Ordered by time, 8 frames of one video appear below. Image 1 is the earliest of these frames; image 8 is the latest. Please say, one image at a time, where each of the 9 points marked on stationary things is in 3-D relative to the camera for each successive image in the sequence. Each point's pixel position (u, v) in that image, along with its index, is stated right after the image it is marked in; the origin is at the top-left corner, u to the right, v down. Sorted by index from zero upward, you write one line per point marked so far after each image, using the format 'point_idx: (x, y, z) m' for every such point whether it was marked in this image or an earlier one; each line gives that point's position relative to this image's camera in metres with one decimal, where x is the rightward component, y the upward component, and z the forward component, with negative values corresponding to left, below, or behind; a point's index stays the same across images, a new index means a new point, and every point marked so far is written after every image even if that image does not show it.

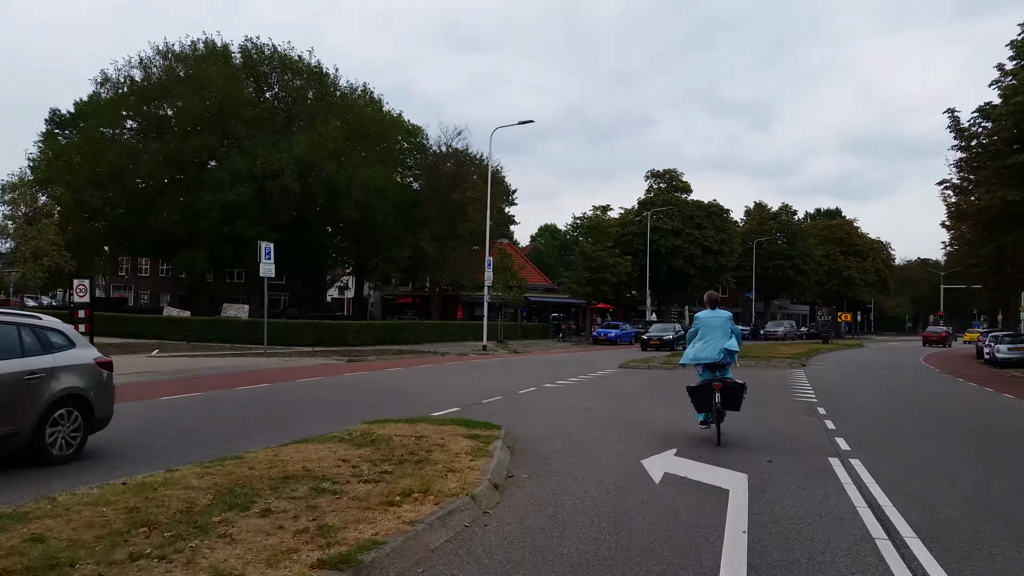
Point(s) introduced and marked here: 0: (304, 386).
0: (-4.2, -1.9, +16.5) m
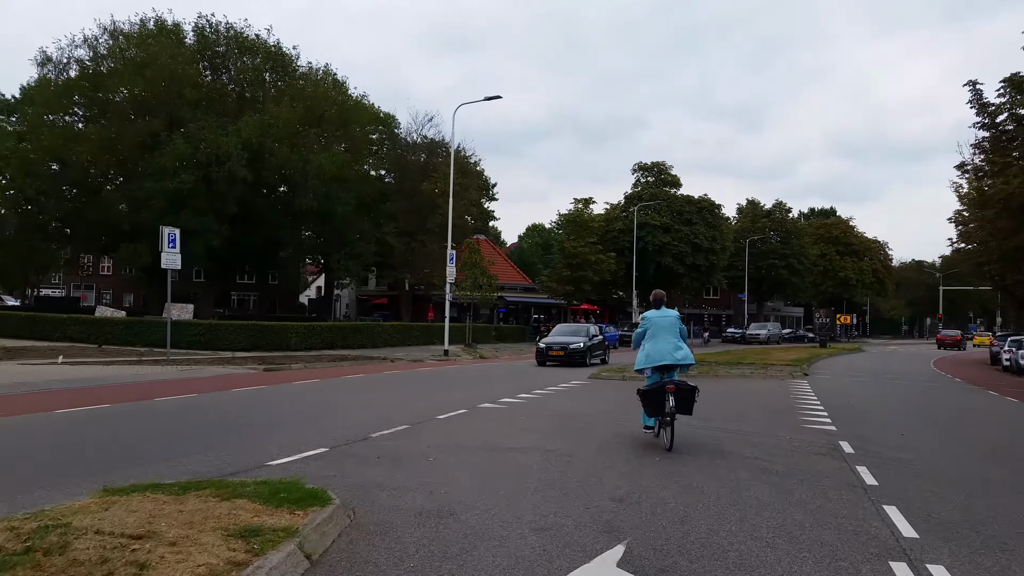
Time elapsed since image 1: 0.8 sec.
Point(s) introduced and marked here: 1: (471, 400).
0: (-5.2, -1.8, +13.0) m
1: (-0.7, -1.8, +13.3) m
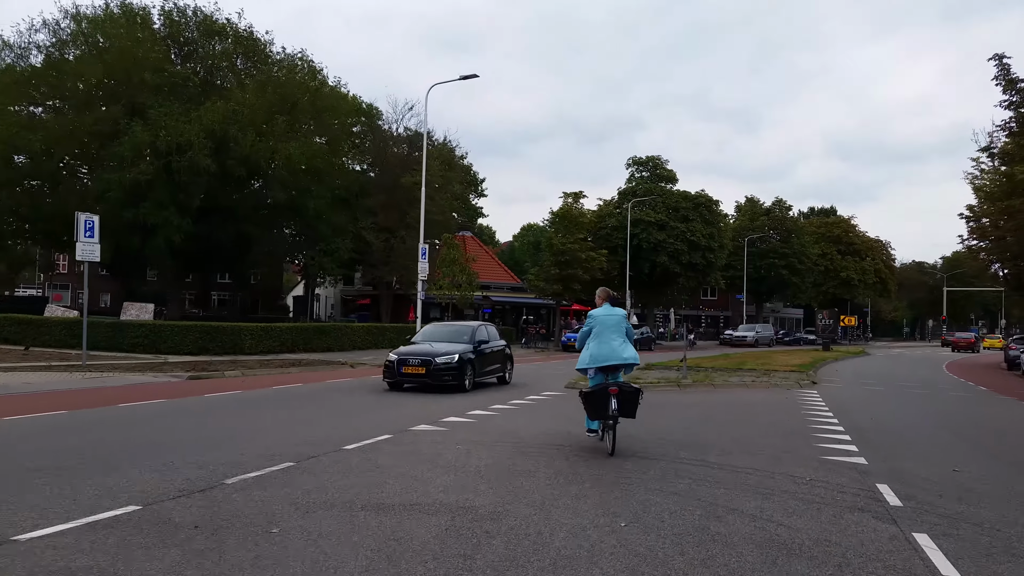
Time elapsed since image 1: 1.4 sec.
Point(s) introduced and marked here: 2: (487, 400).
0: (-5.9, -1.7, +10.6) m
1: (-1.3, -1.7, +10.9) m
2: (-0.5, -1.9, +14.6) m
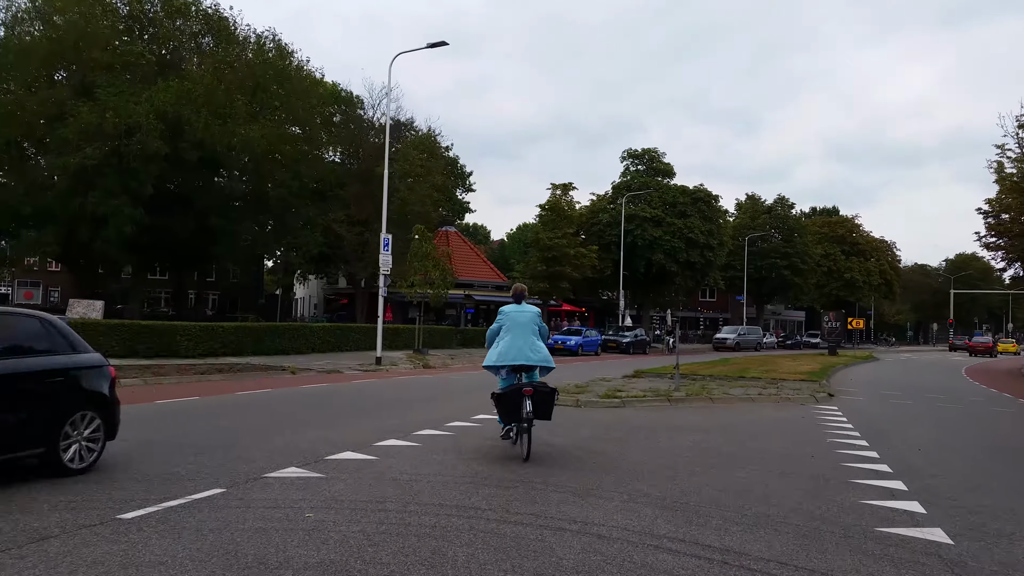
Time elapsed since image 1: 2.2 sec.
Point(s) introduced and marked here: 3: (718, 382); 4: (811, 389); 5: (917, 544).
0: (-6.6, -1.5, +7.8) m
1: (-2.0, -1.5, +8.1) m
2: (-1.2, -1.8, +11.8) m
3: (+4.0, -1.9, +16.3) m
4: (+5.8, -2.0, +16.0) m
5: (+2.4, -1.5, +4.9) m
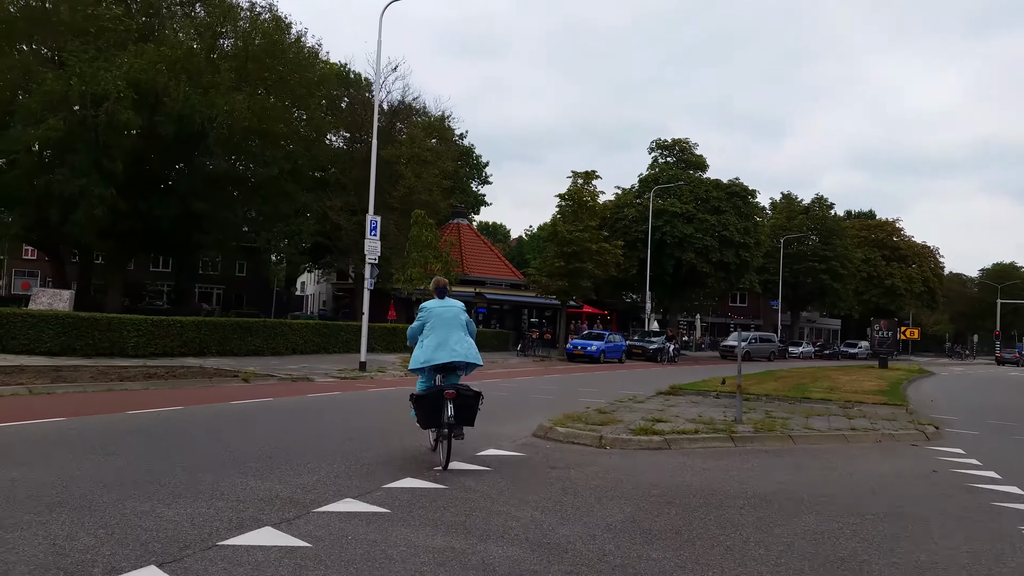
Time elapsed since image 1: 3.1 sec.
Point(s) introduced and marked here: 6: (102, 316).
0: (-6.7, -1.2, +4.3) m
1: (-2.2, -1.3, +4.5) m
2: (-1.2, -1.6, +8.2) m
3: (+4.1, -1.8, +12.6) m
4: (+5.8, -1.9, +12.3) m
5: (+2.1, -1.4, +1.2) m
6: (-8.9, -0.6, +18.2) m
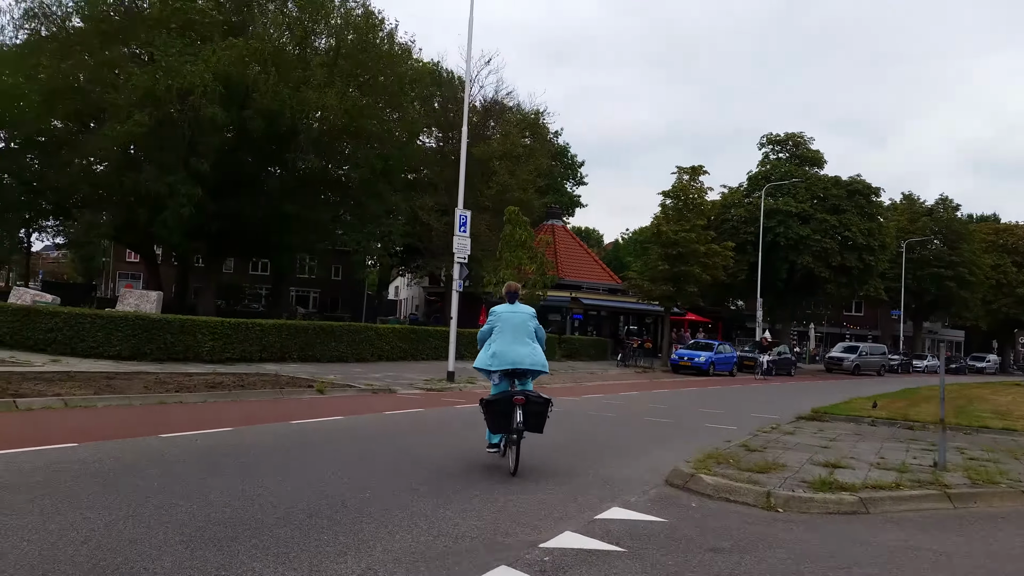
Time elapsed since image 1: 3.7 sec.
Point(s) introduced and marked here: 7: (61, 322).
0: (-6.2, -1.1, +3.0) m
1: (-1.6, -1.3, +2.7) m
2: (-0.3, -1.6, +6.2) m
3: (+5.5, -1.8, +10.0) m
4: (+7.1, -2.0, +9.5) m
5: (+2.3, -1.3, -1.1) m
6: (-6.9, -0.6, +17.0) m
7: (-8.7, -0.7, +16.1) m
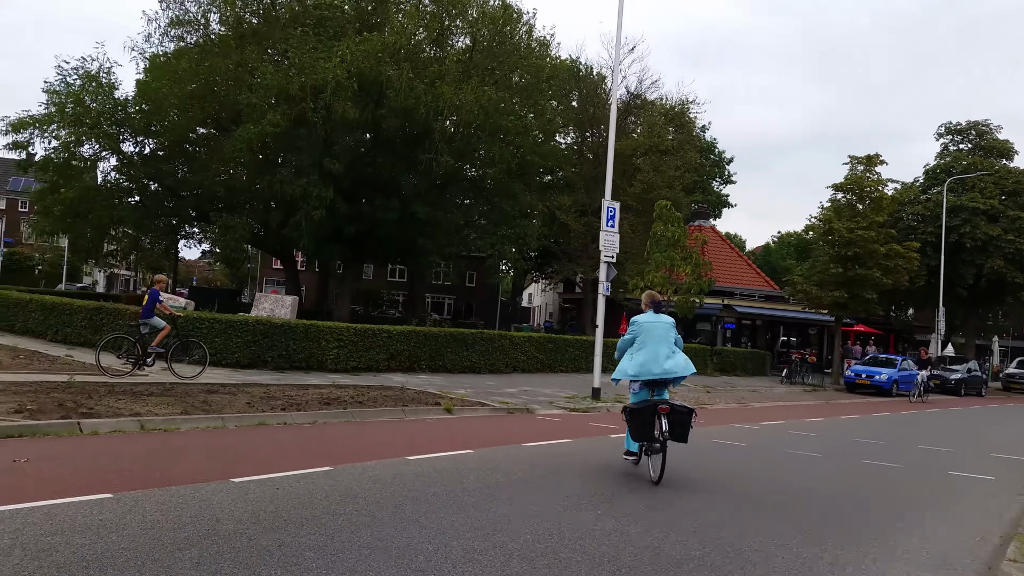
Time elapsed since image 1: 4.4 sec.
0: (-5.6, -1.0, +1.7) m
1: (-1.1, -1.2, +0.6) m
2: (+0.8, -1.5, +3.9) m
3: (+7.1, -1.9, +6.7) m
4: (+8.6, -2.0, +6.0) m
5: (+2.1, -1.2, -3.7) m
6: (-4.0, -0.7, +15.6) m
7: (-6.0, -0.7, +15.0) m
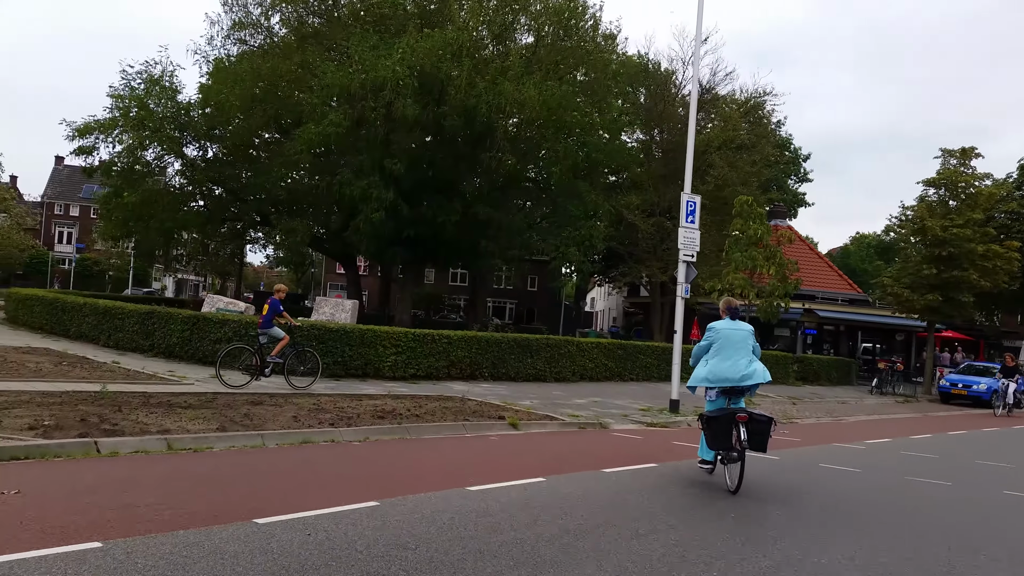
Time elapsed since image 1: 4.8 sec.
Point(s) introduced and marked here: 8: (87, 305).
0: (-5.4, -1.0, +1.0) m
1: (-1.0, -1.2, -0.4) m
2: (+1.1, -1.5, +2.7) m
3: (+7.6, -1.8, +5.1) m
4: (+9.1, -2.0, +4.2) m
5: (+1.9, -1.1, -5.0) m
6: (-2.8, -0.7, +14.7) m
7: (-4.8, -0.8, +14.3) m
8: (-8.9, -0.3, +17.4) m
